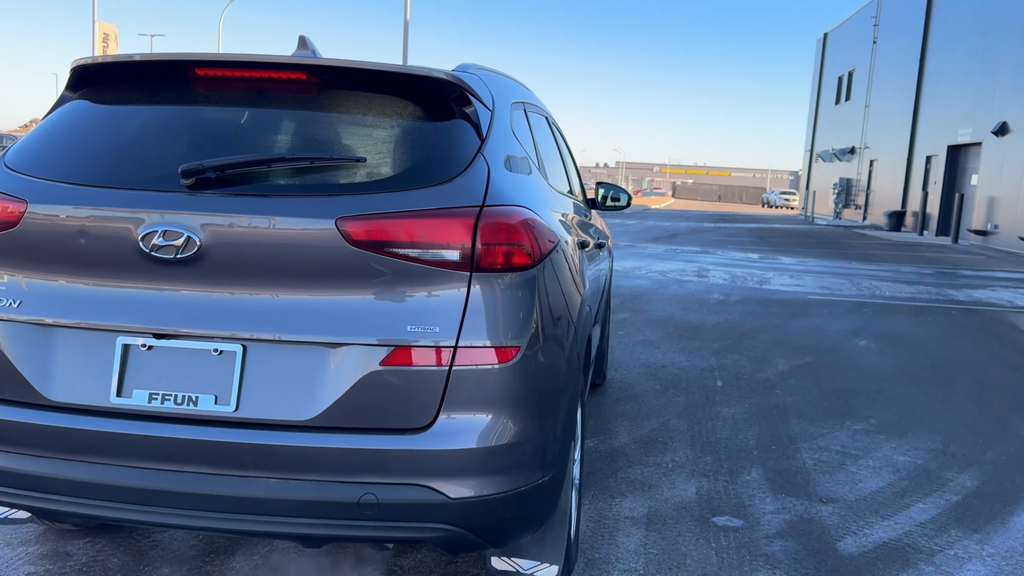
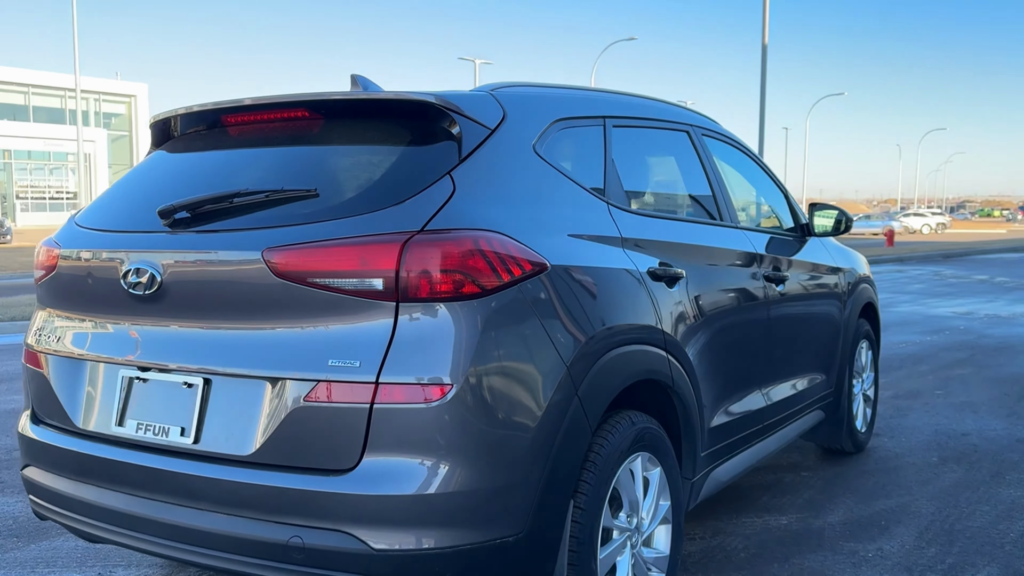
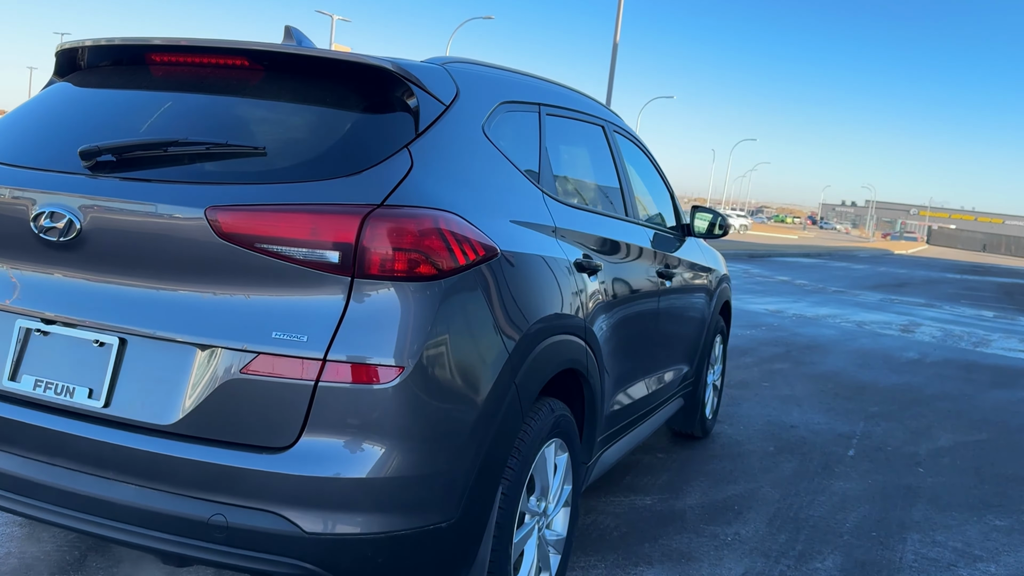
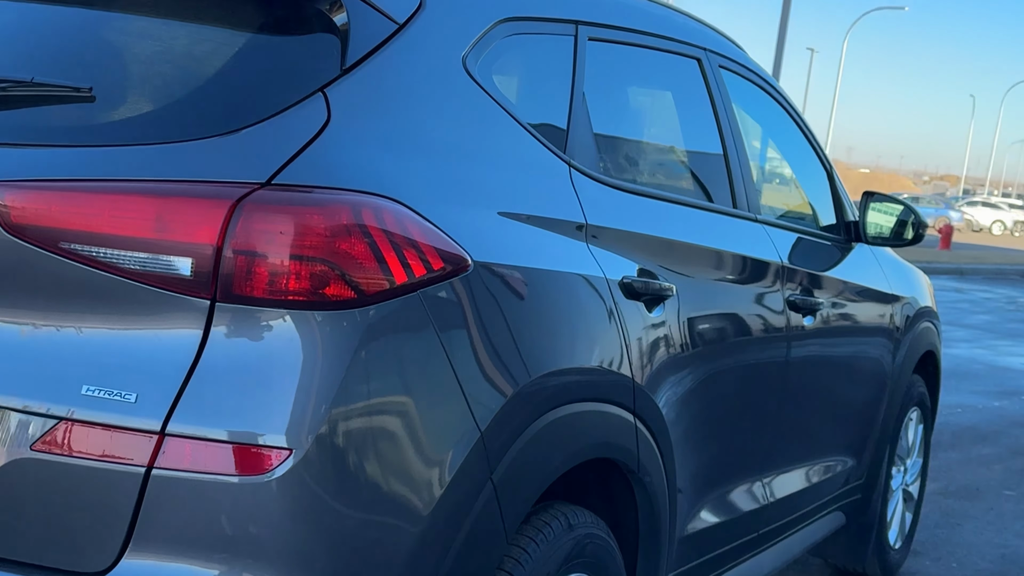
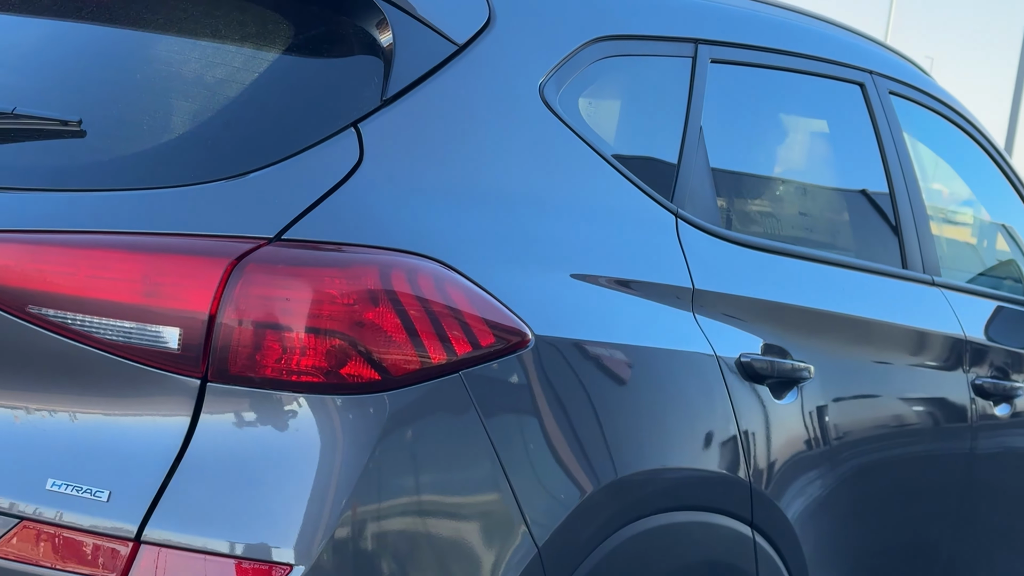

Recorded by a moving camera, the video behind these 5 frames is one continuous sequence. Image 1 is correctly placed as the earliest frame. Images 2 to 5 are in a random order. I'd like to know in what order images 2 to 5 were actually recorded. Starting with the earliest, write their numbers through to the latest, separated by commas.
3, 4, 5, 2
